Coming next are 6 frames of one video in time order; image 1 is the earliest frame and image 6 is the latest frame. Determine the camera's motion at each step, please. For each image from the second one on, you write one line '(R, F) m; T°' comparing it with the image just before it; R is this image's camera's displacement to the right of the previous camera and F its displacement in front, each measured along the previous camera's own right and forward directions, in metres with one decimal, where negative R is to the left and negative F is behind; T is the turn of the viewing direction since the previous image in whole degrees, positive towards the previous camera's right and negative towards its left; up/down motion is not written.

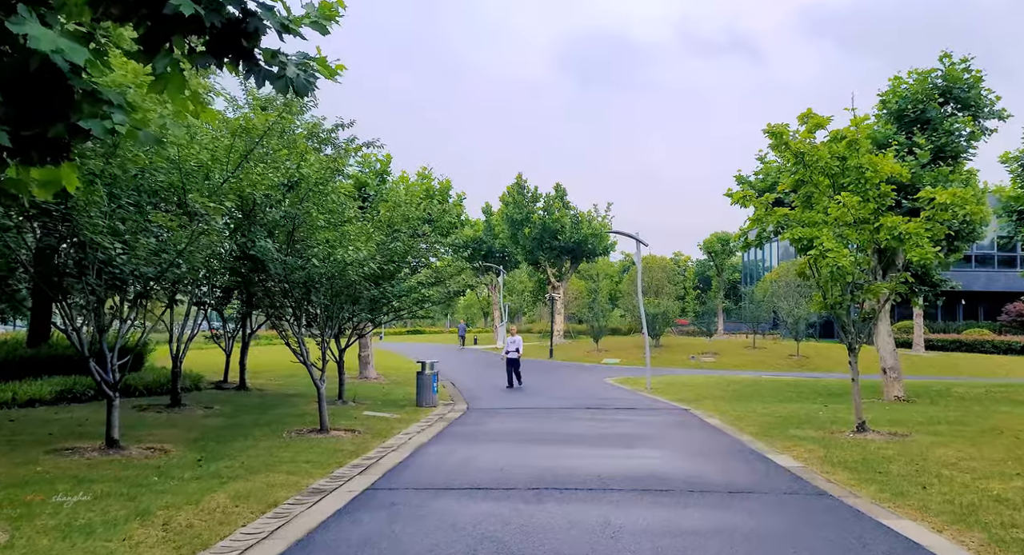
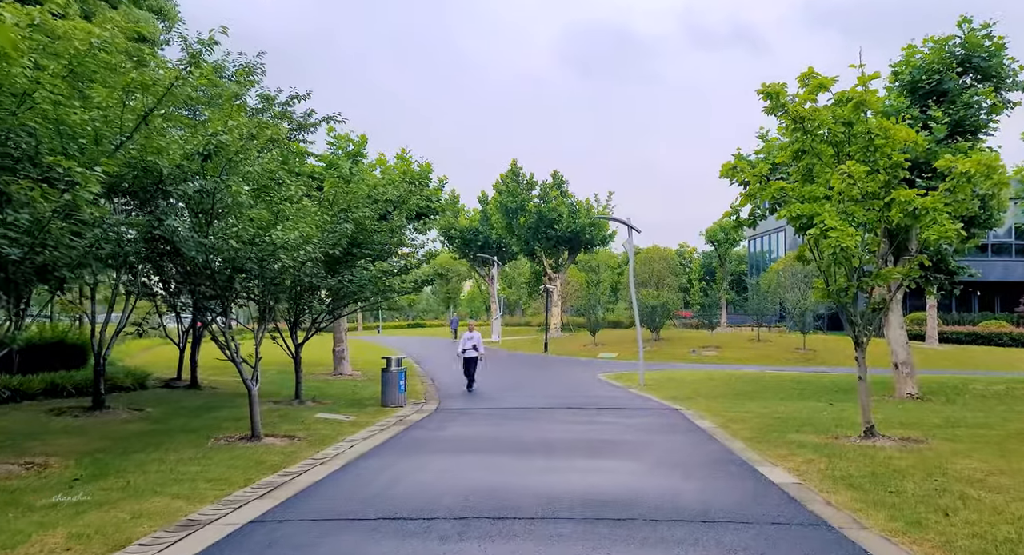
(+0.7, +1.8) m; -1°
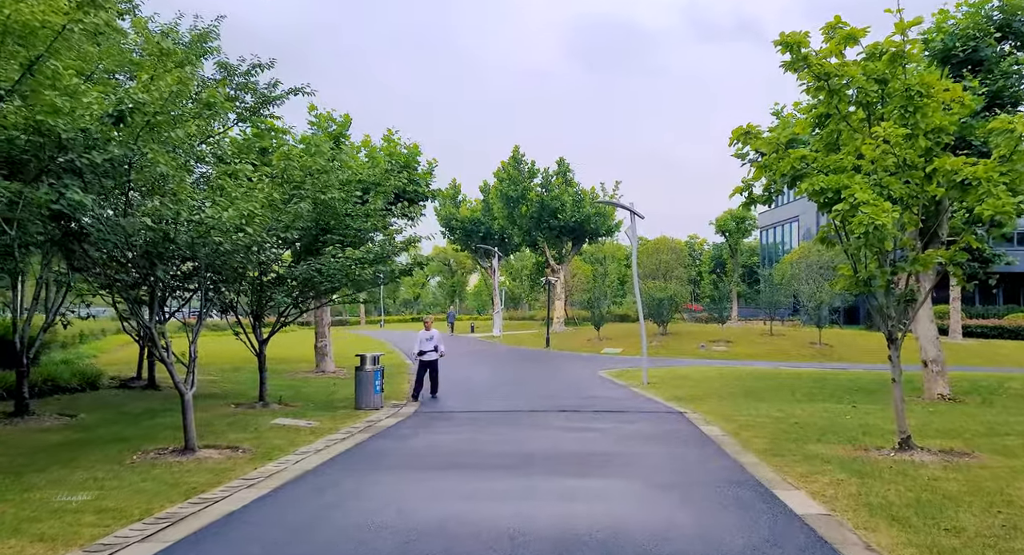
(+0.4, +1.8) m; -1°
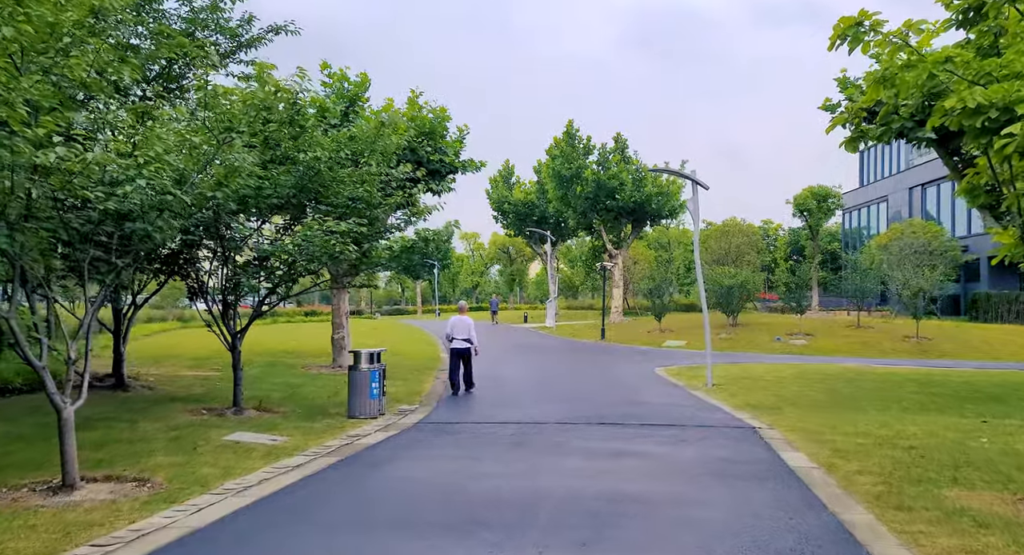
(+0.6, +3.3) m; -4°
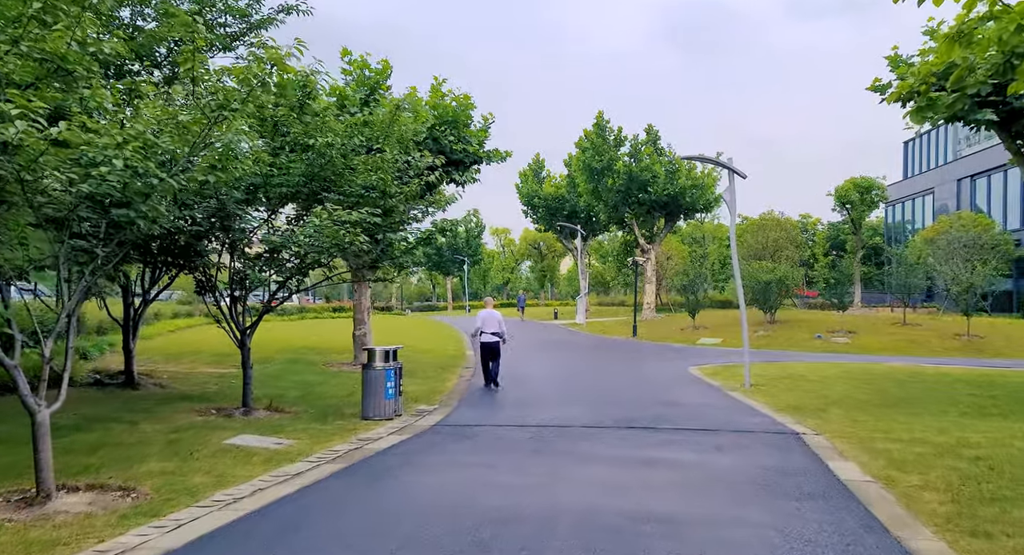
(+0.1, +0.8) m; -2°
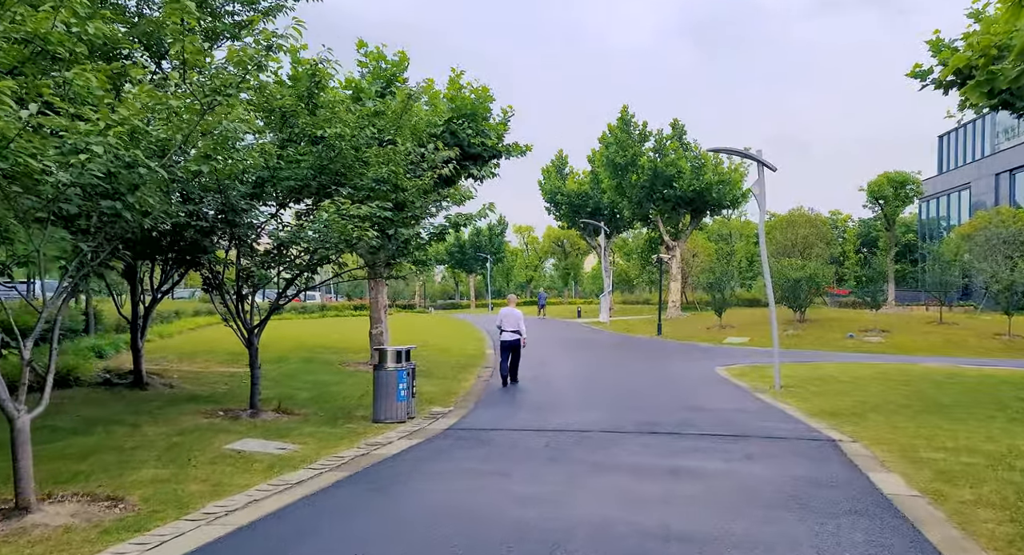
(+0.1, +0.6) m; -2°
